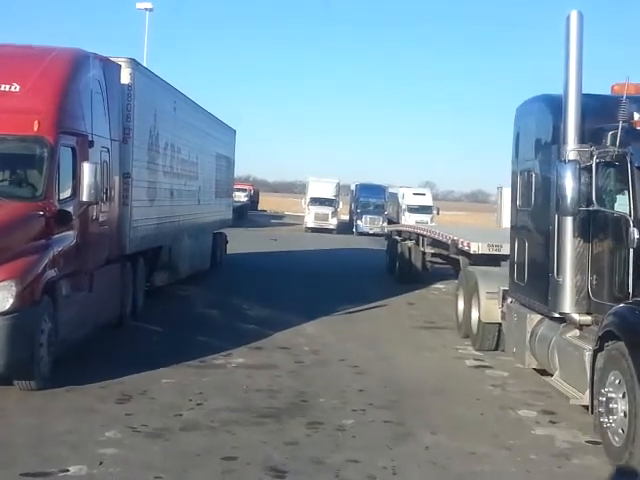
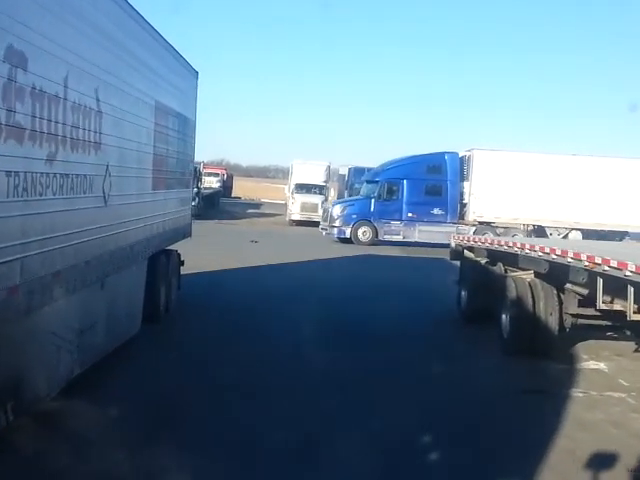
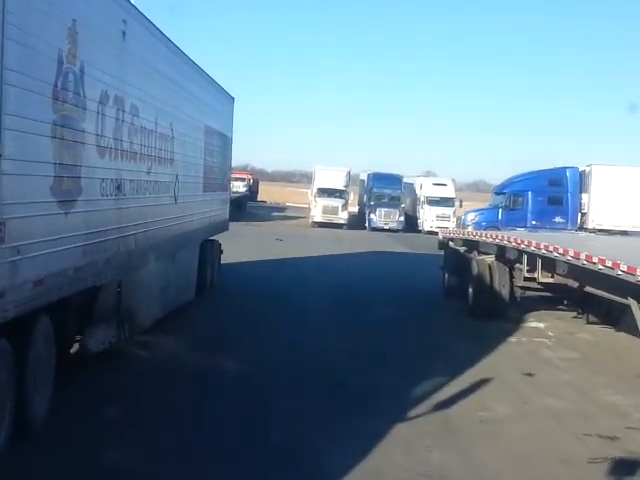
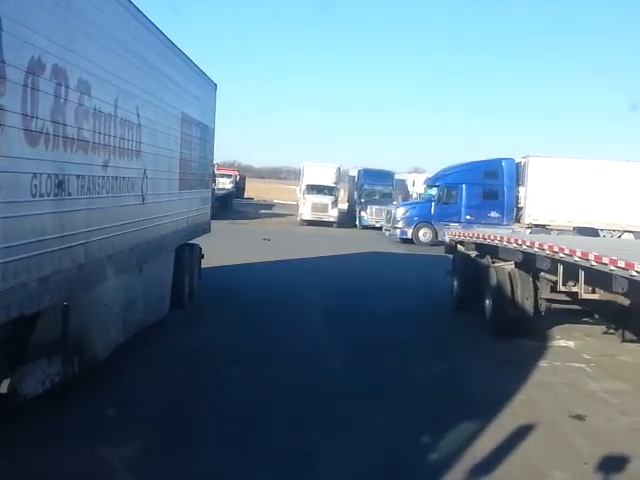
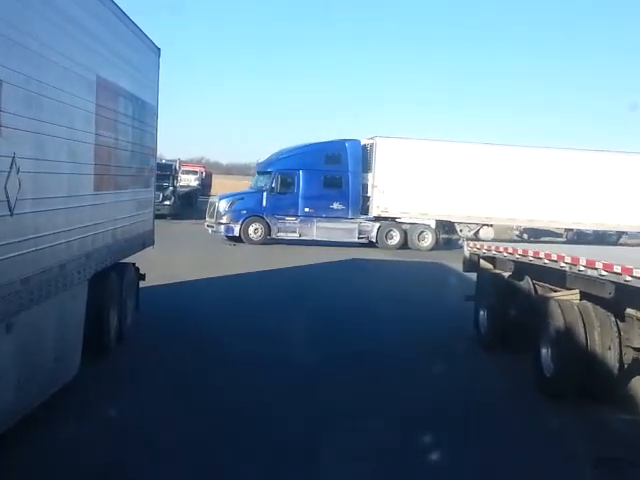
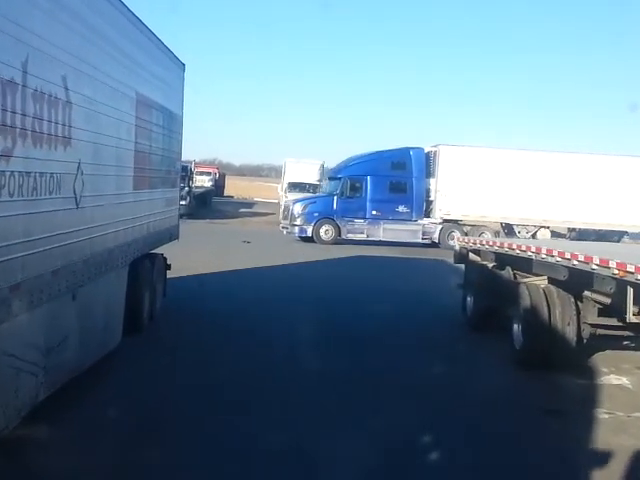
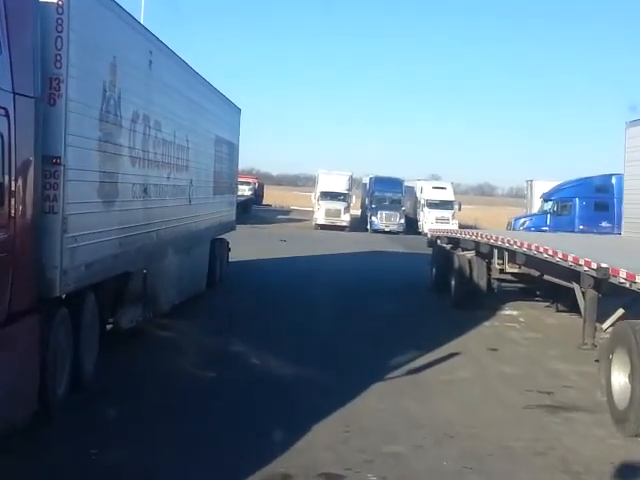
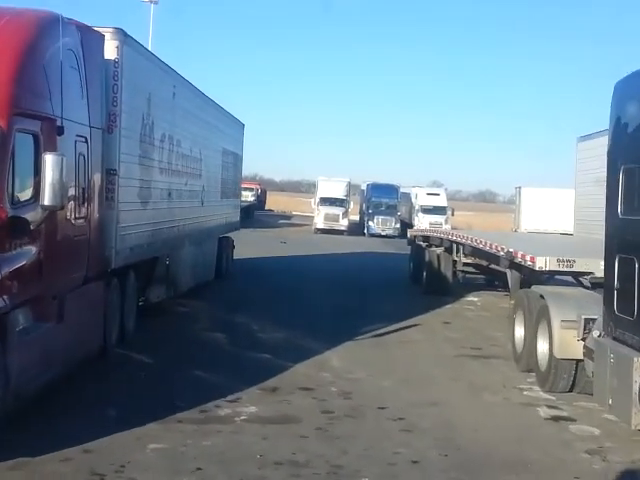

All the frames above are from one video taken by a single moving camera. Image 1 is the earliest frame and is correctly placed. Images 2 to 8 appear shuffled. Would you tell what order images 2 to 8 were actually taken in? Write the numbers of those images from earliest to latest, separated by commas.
8, 7, 3, 4, 2, 6, 5
